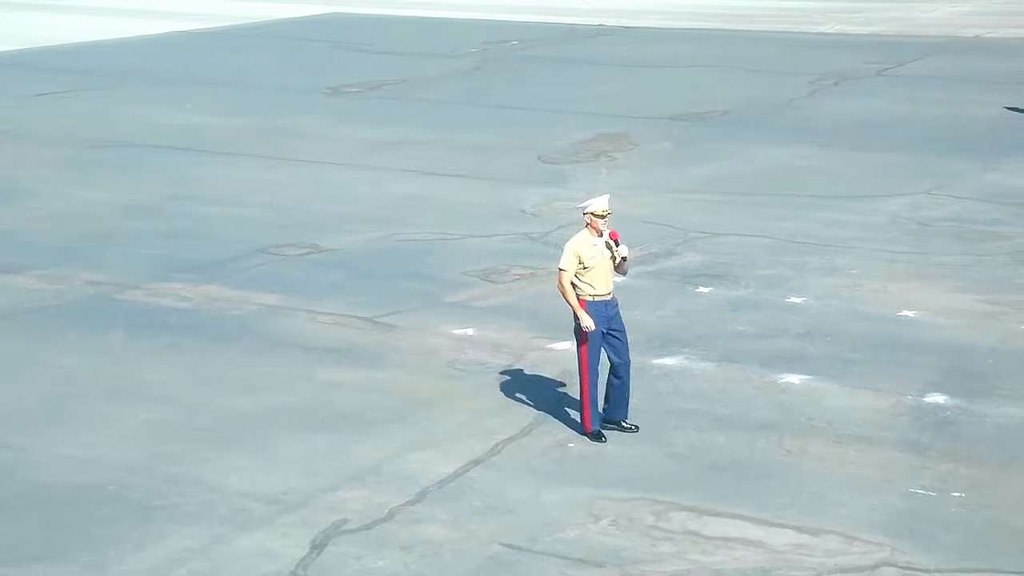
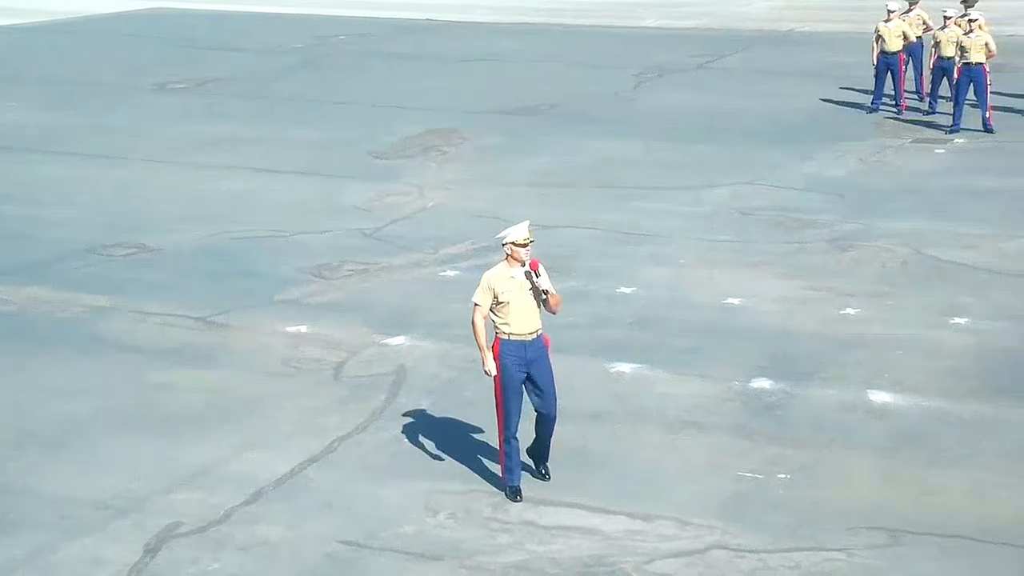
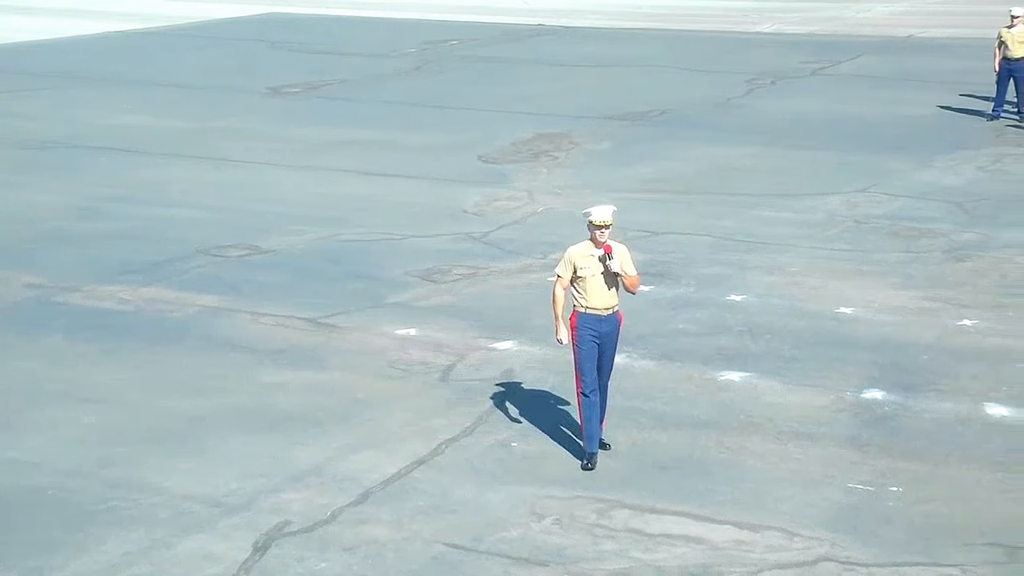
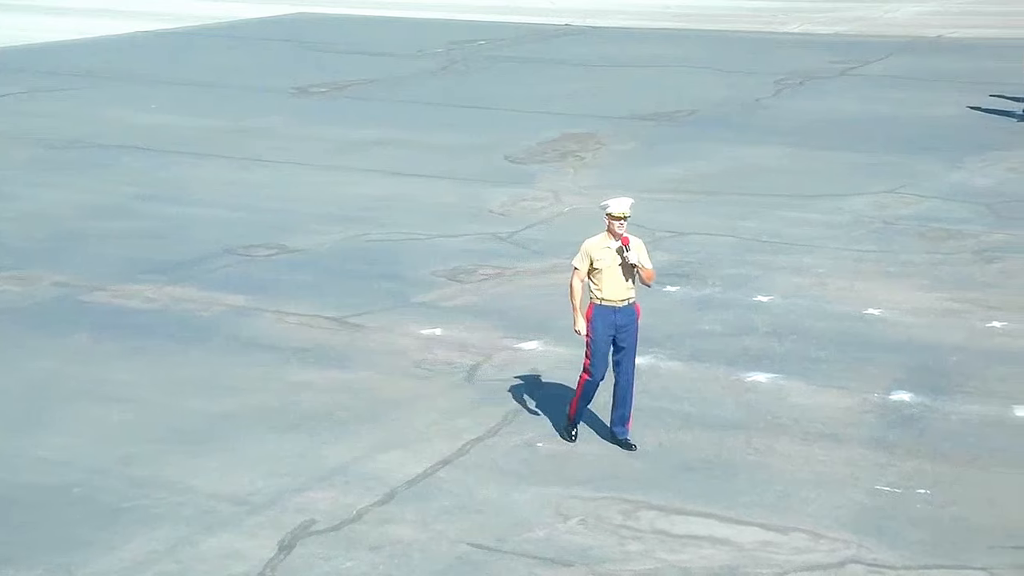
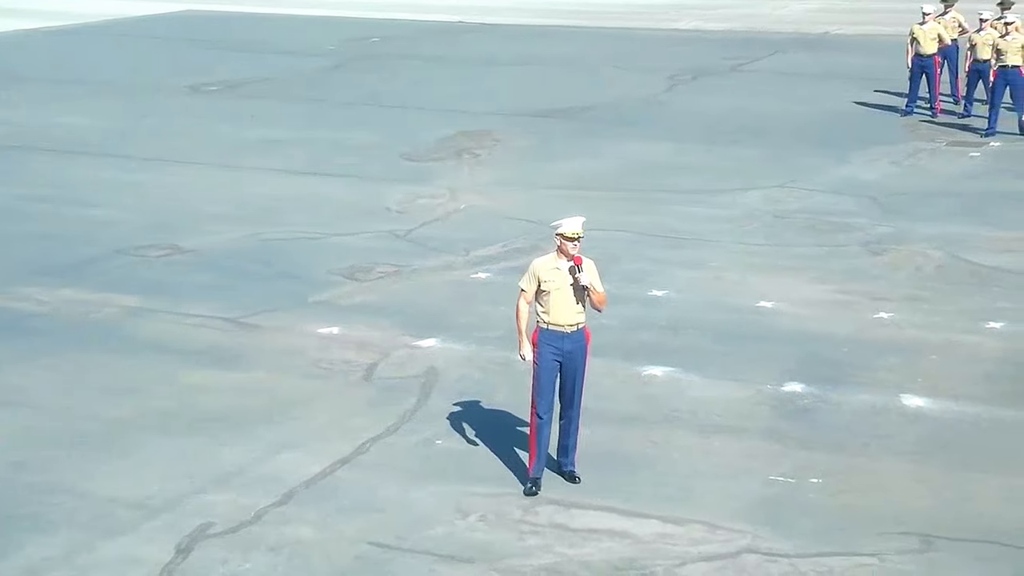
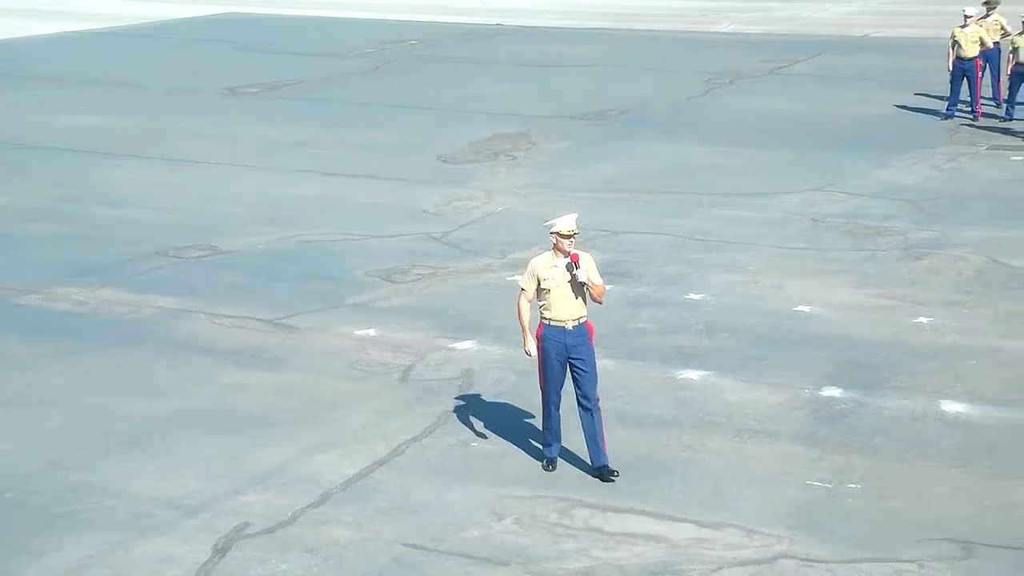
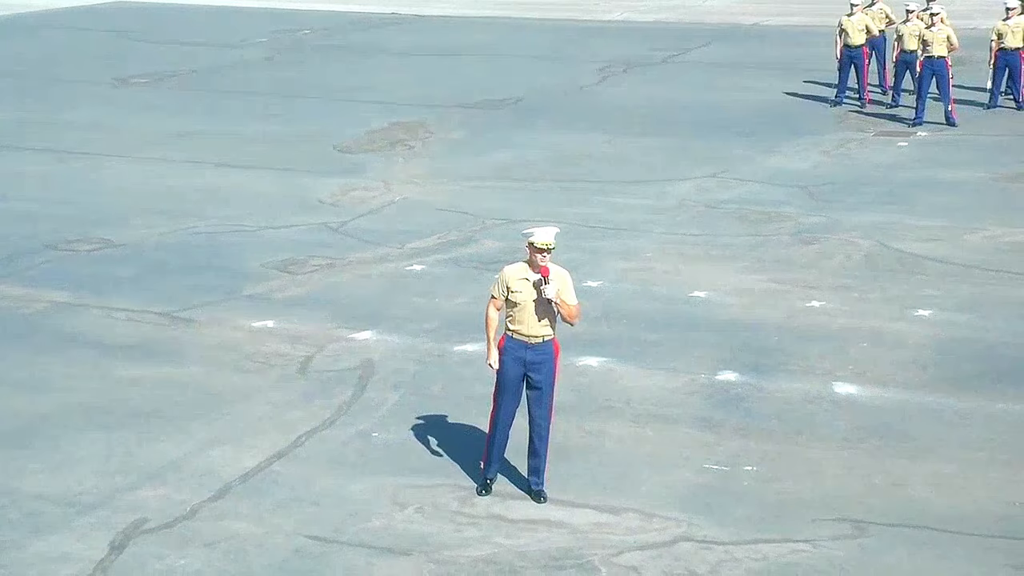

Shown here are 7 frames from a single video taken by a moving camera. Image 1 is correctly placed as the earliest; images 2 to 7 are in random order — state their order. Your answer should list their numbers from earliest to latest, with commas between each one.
4, 3, 6, 5, 2, 7
